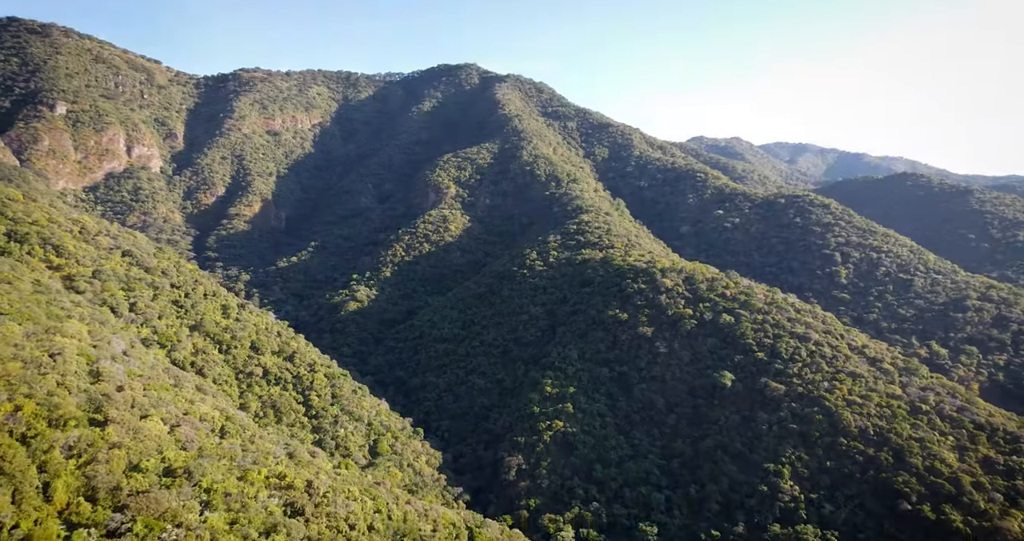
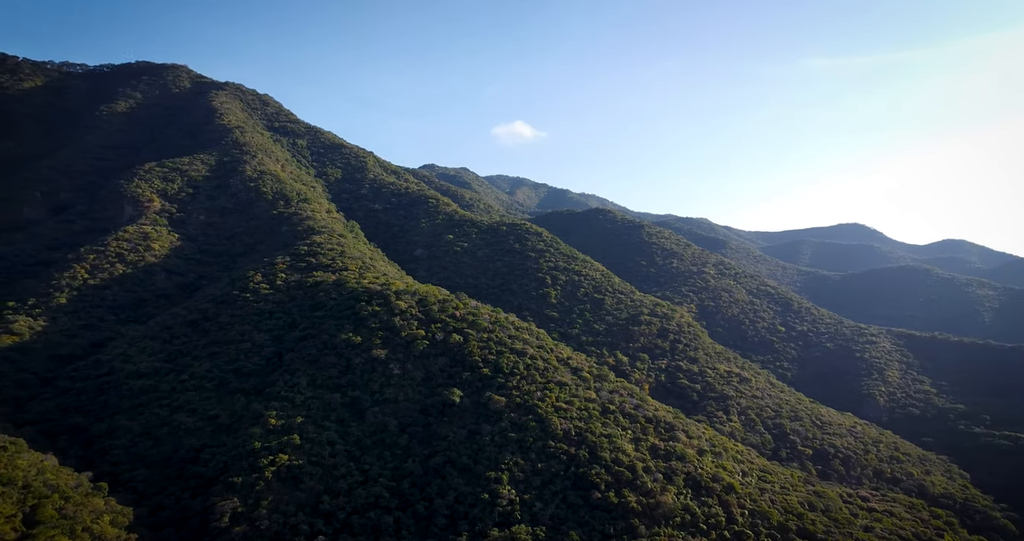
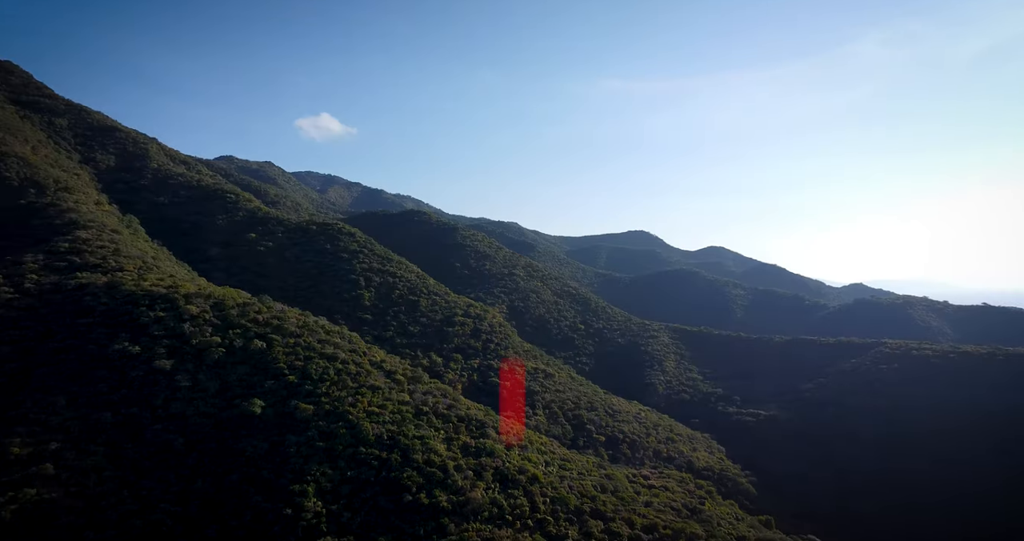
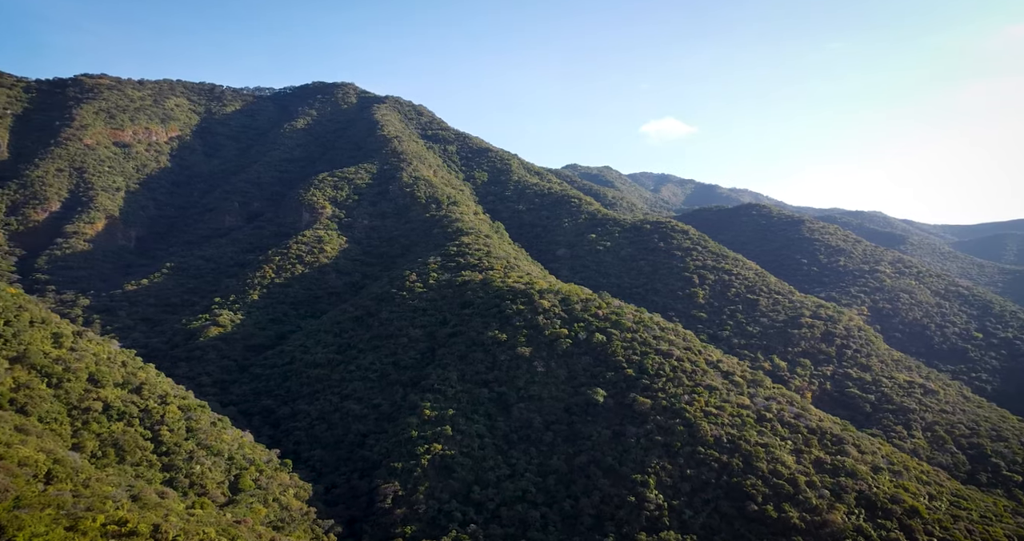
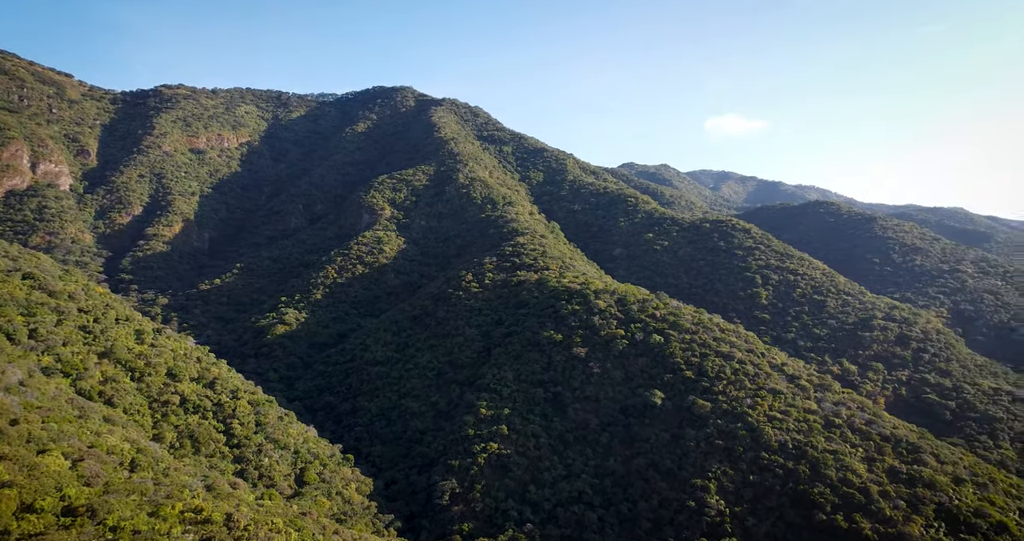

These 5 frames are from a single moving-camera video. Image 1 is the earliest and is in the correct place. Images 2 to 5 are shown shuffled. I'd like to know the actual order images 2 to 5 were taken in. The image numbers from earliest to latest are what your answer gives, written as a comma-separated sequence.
5, 4, 2, 3
